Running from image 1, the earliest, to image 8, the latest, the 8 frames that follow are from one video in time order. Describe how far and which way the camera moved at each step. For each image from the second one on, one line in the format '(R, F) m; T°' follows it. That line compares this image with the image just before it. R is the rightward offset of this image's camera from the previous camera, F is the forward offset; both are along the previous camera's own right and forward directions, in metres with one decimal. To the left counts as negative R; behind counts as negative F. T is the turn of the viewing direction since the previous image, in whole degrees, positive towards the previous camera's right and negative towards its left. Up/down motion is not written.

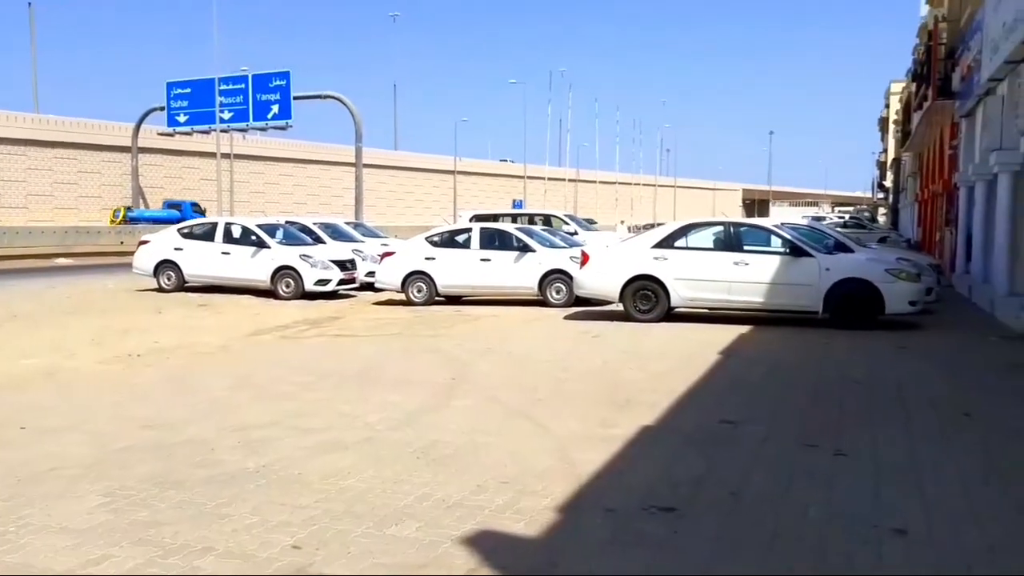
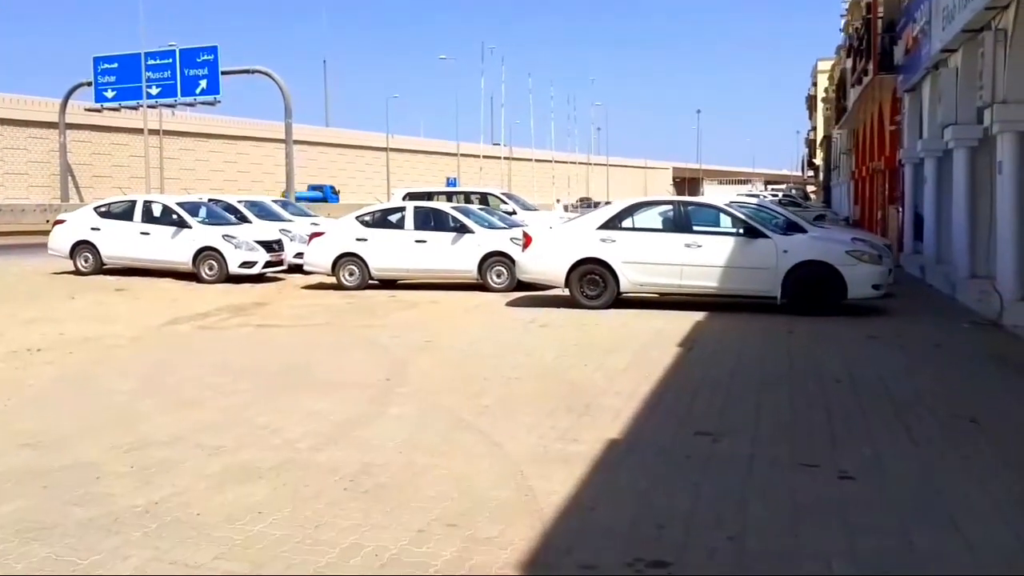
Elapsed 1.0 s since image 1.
(-0.1, +0.9) m; +4°
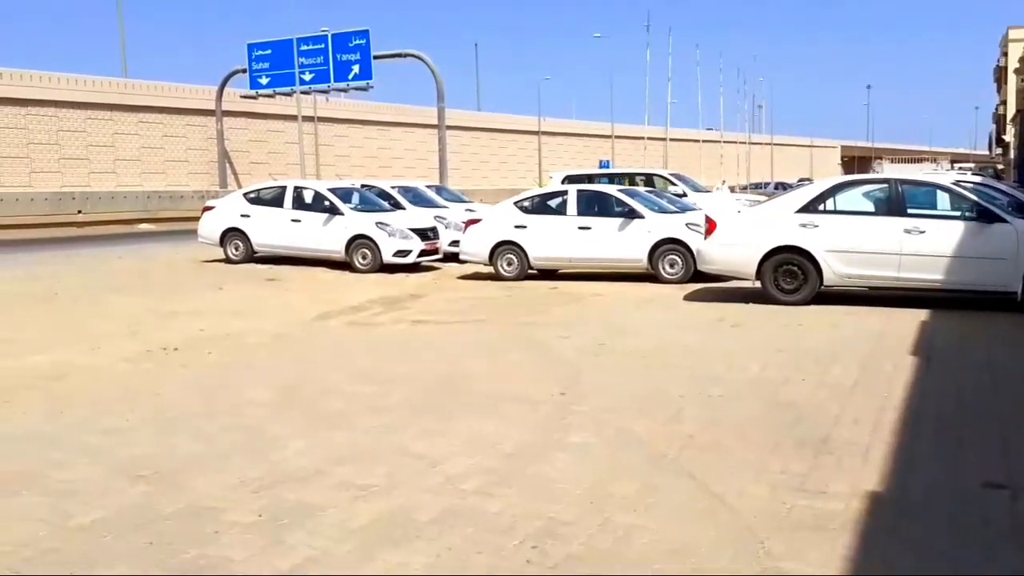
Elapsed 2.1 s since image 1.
(-0.3, +1.2) m; -9°
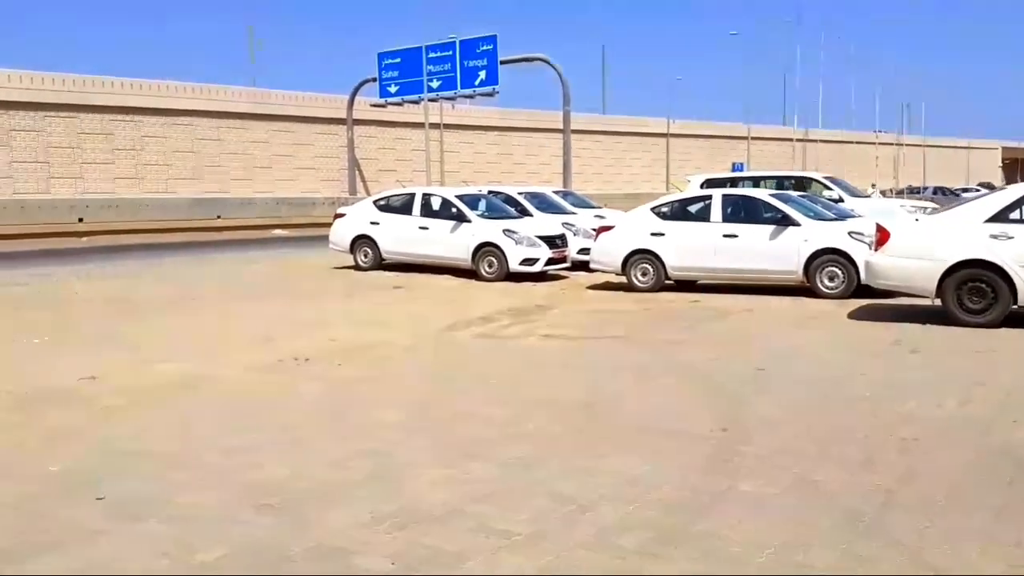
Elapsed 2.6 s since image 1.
(-0.2, +0.5) m; -7°
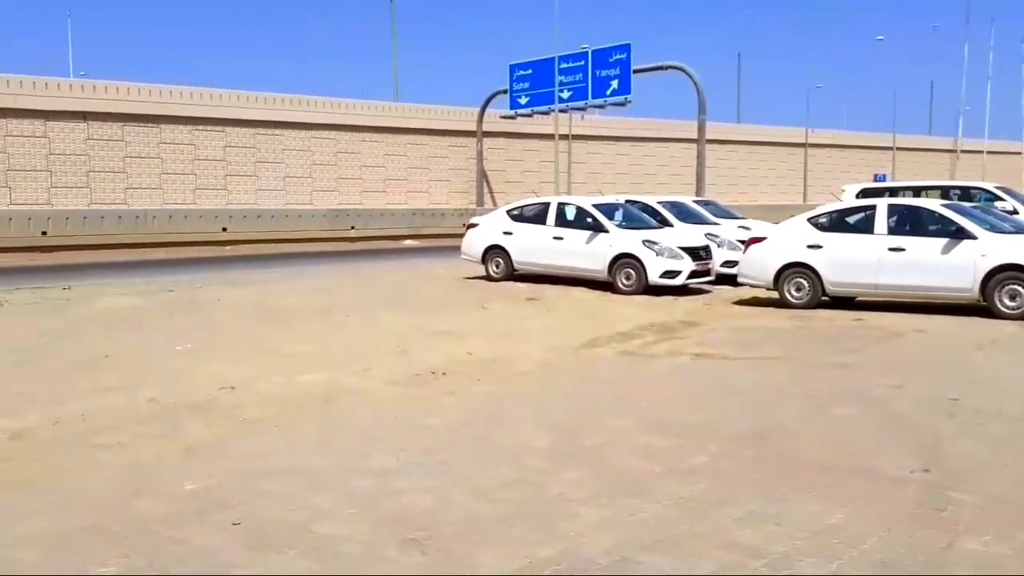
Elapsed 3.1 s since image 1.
(-0.2, +0.6) m; -7°
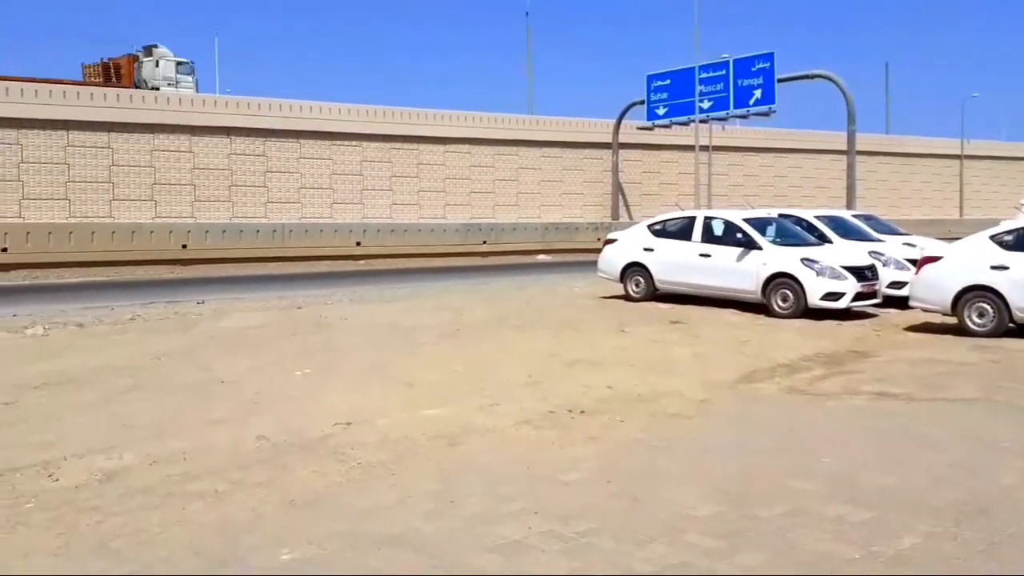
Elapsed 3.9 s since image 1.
(-0.1, +1.1) m; -8°
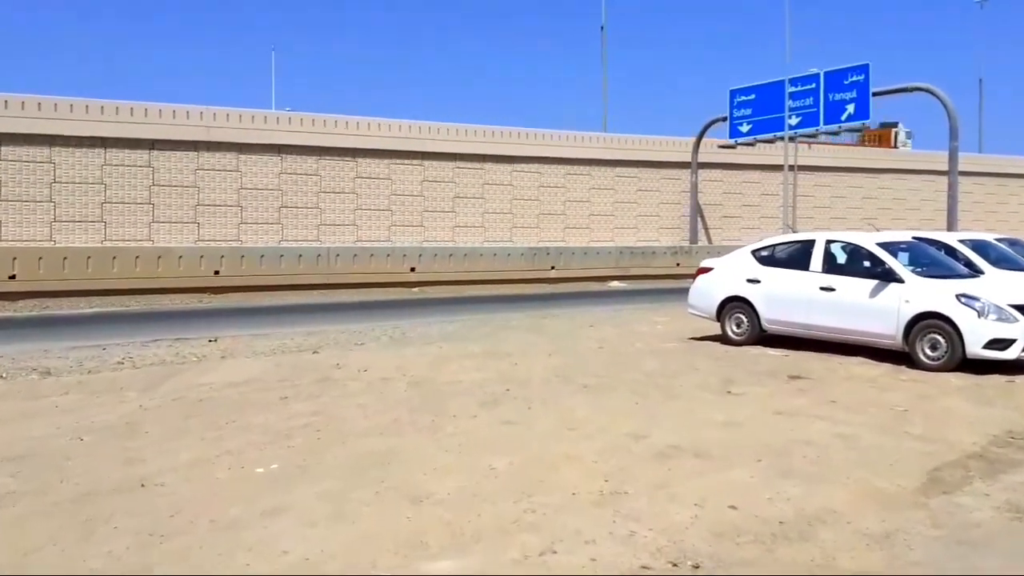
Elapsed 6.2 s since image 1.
(0.0, +3.4) m; -4°
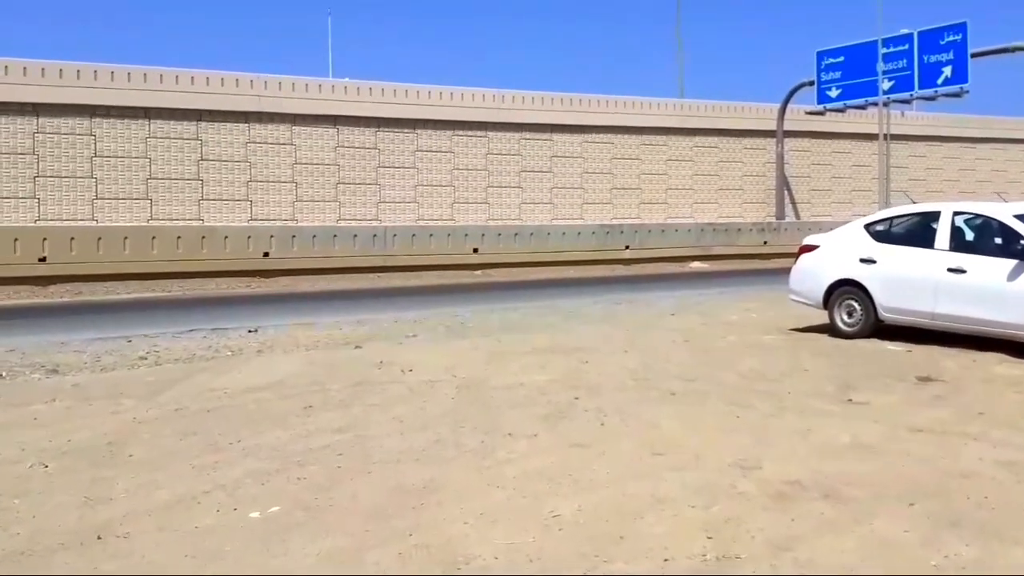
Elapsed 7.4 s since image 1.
(0.0, +1.7) m; -4°
